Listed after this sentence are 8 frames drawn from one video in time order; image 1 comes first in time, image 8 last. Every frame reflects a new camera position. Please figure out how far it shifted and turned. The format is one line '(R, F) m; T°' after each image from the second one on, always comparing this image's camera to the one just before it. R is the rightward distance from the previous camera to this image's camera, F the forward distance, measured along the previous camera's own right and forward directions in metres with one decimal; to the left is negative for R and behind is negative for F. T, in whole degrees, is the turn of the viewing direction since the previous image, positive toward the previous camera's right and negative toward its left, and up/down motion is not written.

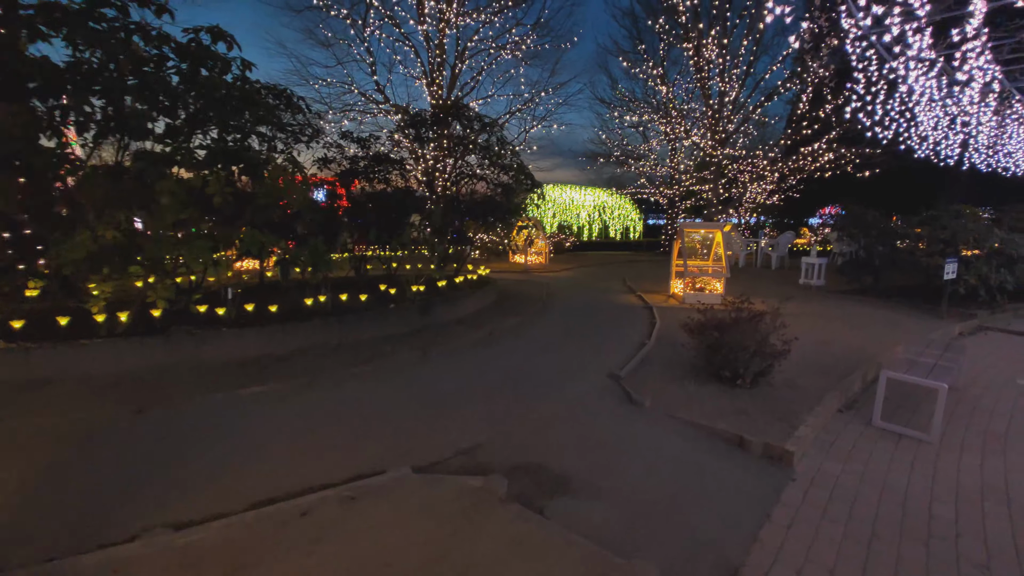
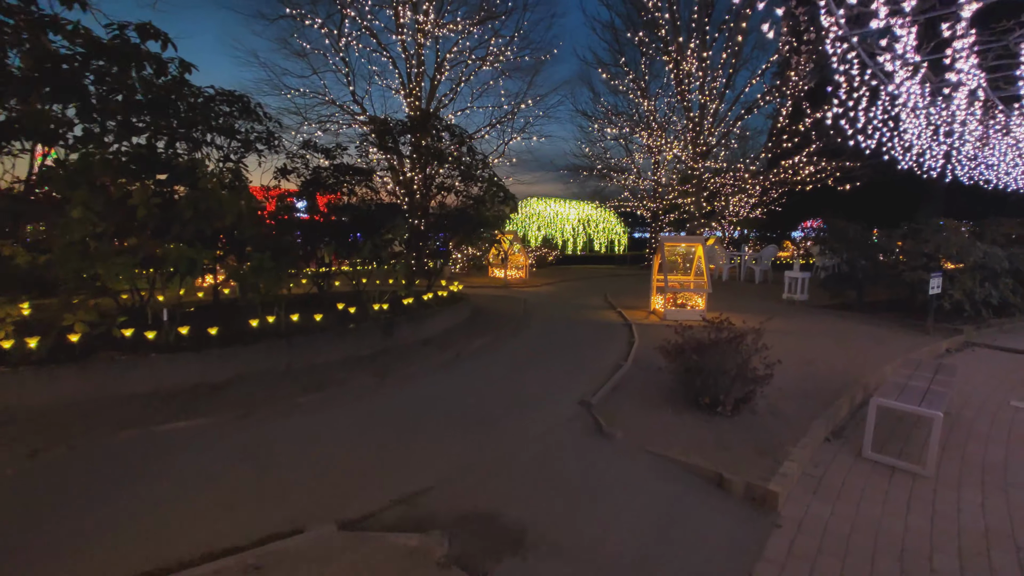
(+0.3, +0.5) m; +1°
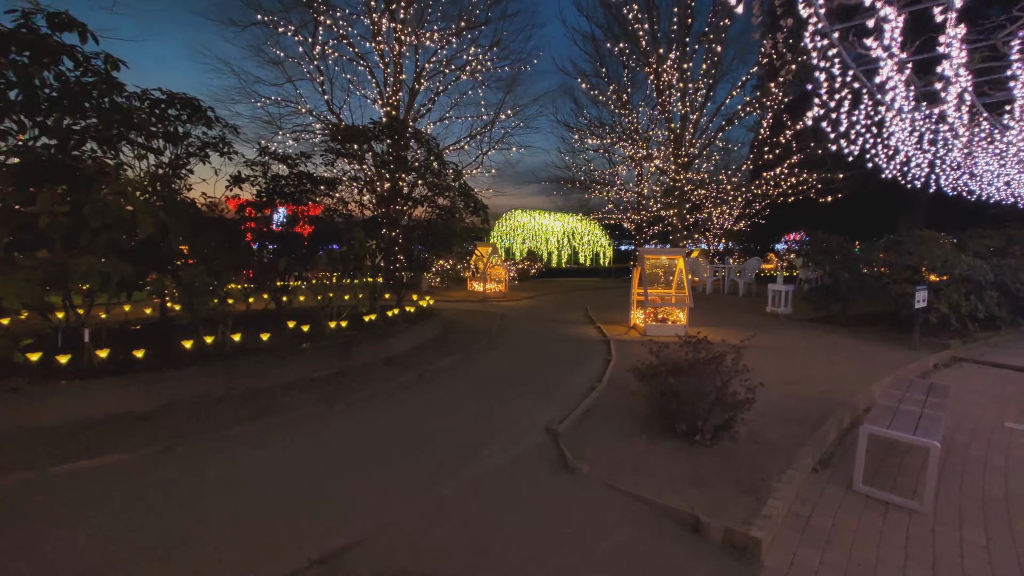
(+0.3, +0.5) m; +1°
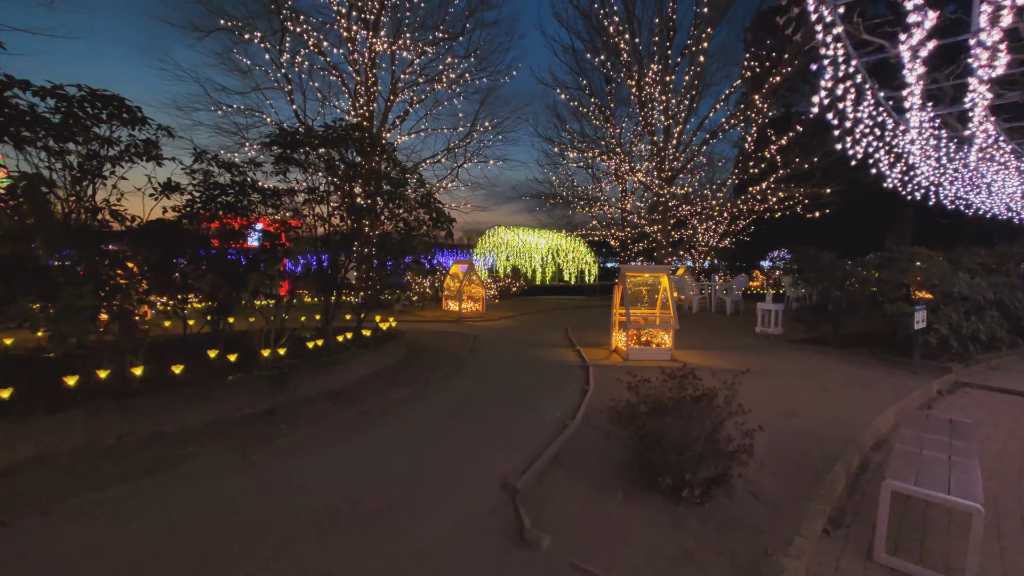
(+0.4, +0.9) m; +1°
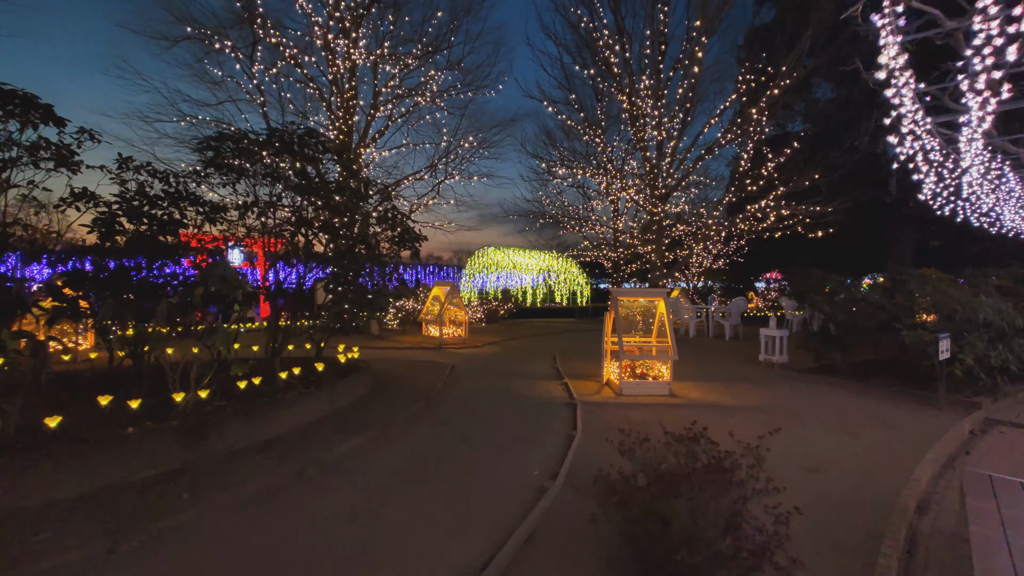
(+0.3, +1.1) m; +1°
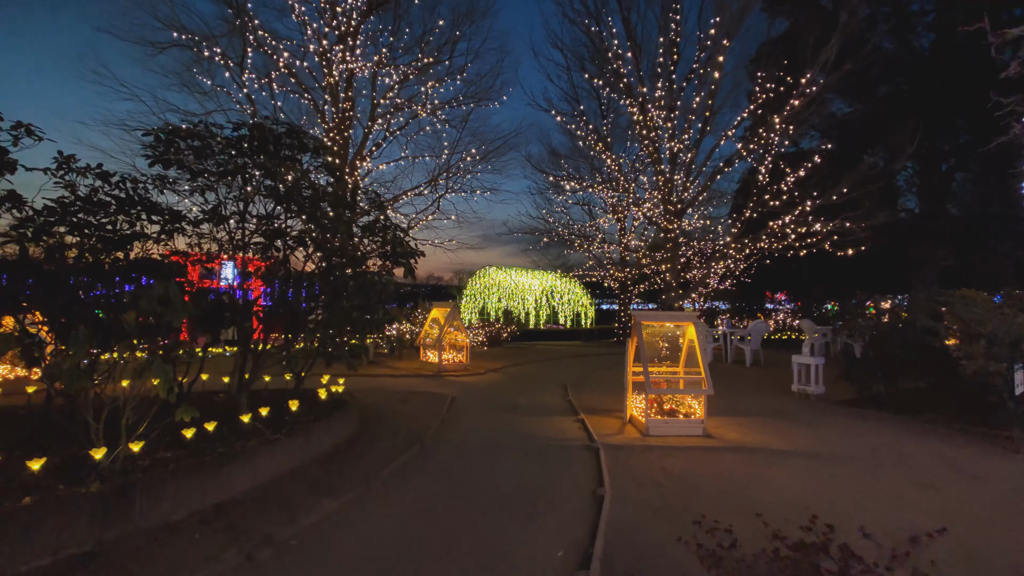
(-0.1, +1.1) m; 0°
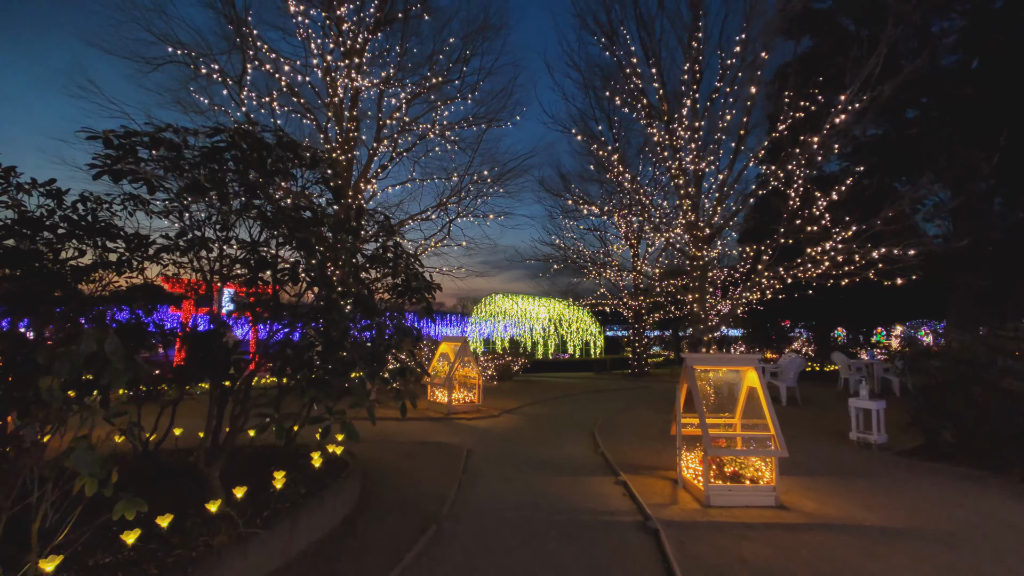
(-0.4, +1.2) m; 0°
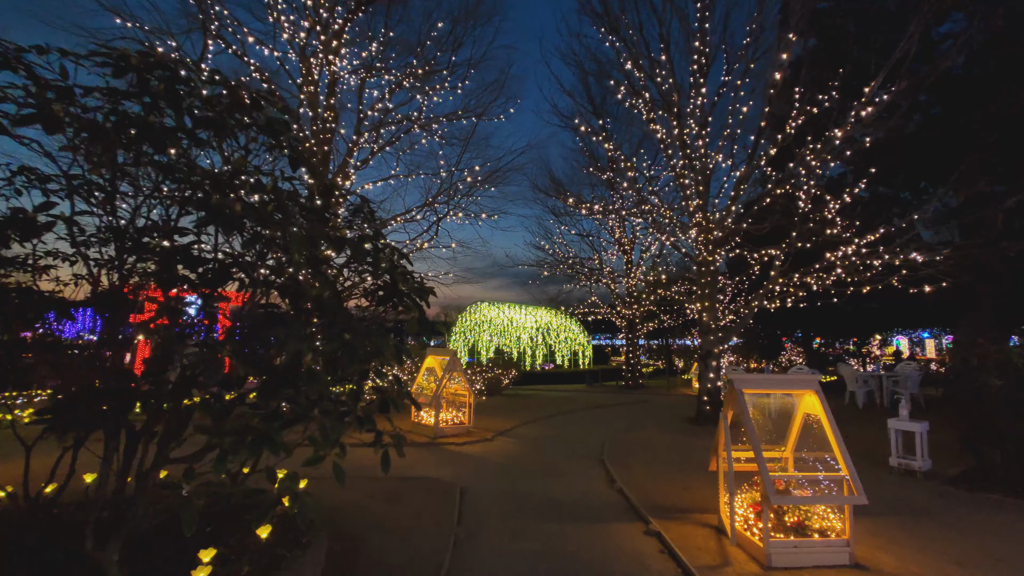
(-0.3, +1.3) m; +2°
